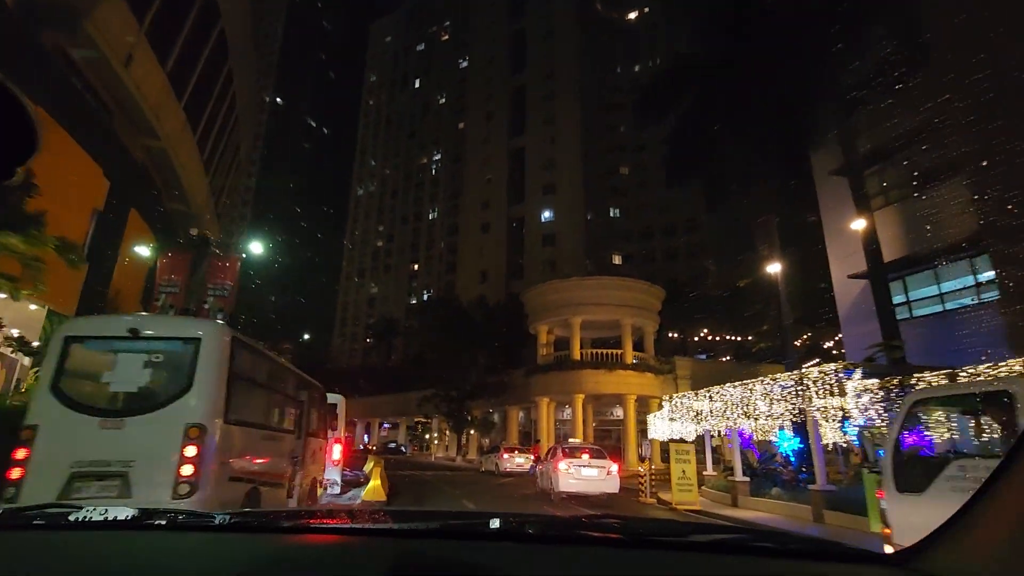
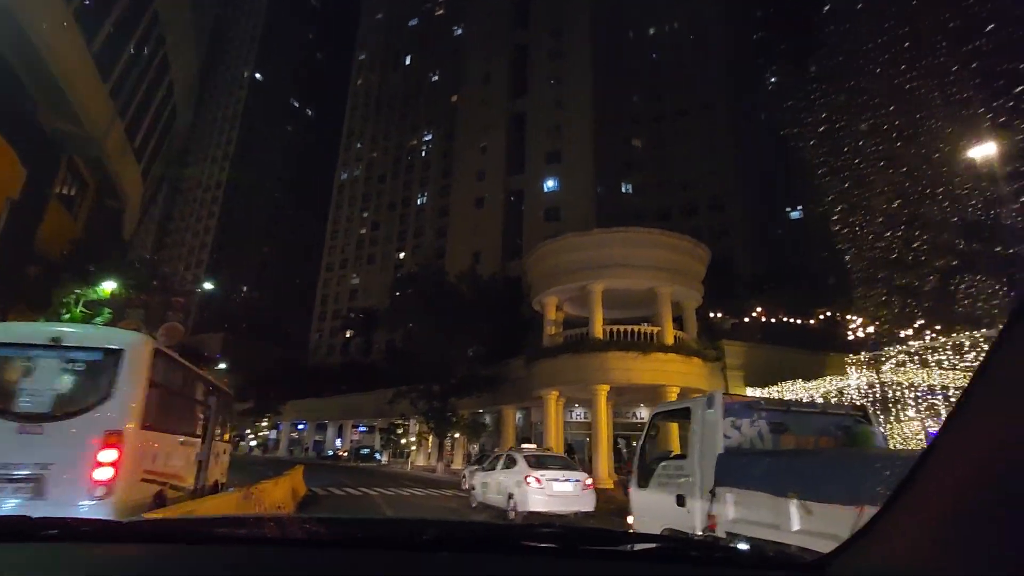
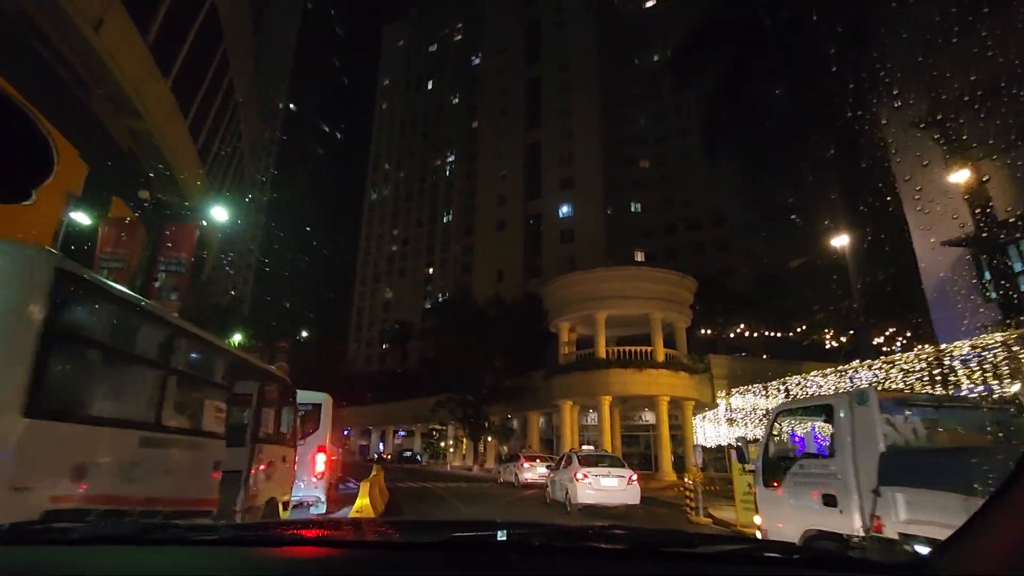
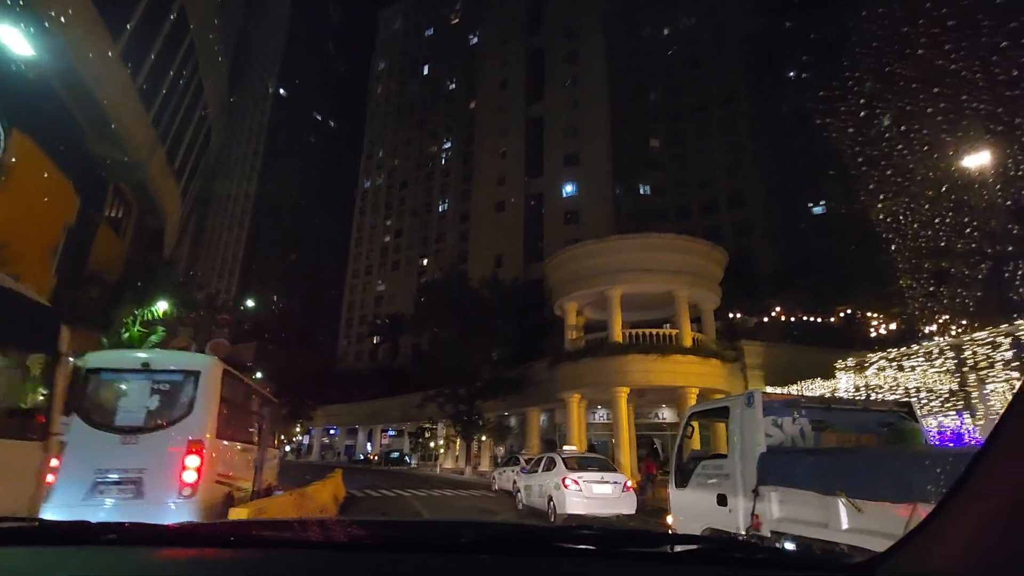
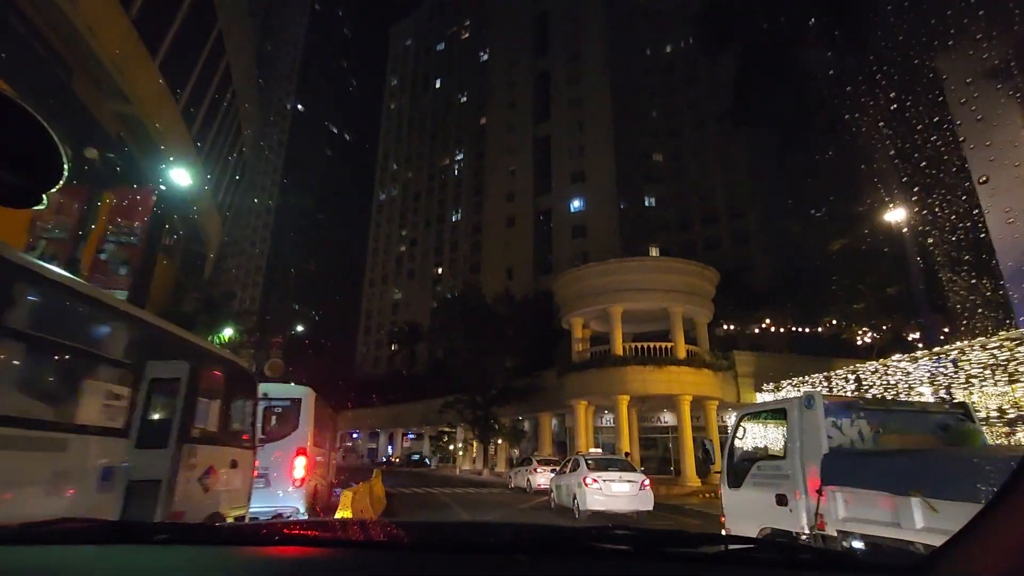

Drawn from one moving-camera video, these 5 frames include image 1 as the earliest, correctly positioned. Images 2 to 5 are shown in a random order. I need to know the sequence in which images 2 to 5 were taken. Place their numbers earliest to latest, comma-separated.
3, 5, 4, 2
